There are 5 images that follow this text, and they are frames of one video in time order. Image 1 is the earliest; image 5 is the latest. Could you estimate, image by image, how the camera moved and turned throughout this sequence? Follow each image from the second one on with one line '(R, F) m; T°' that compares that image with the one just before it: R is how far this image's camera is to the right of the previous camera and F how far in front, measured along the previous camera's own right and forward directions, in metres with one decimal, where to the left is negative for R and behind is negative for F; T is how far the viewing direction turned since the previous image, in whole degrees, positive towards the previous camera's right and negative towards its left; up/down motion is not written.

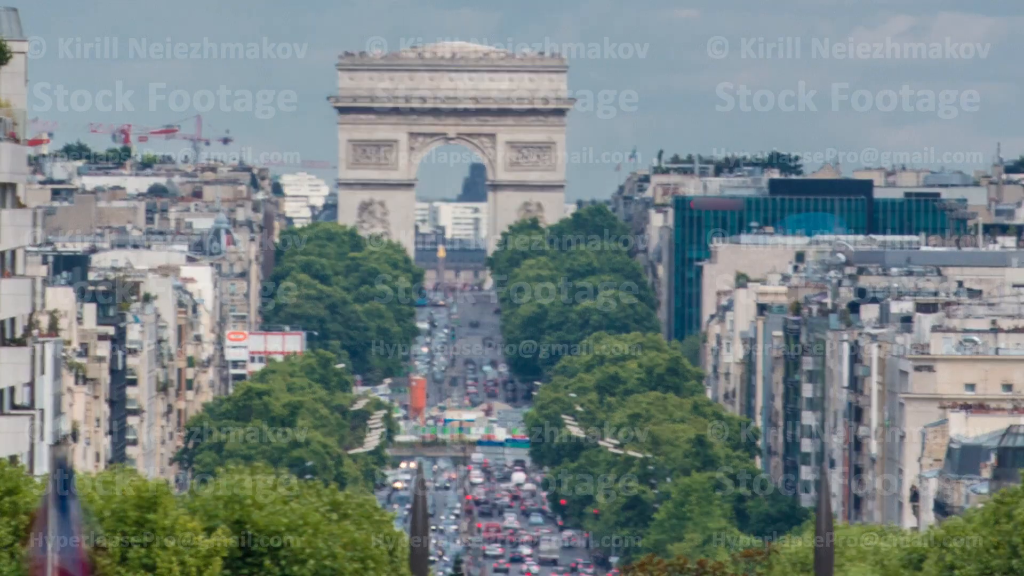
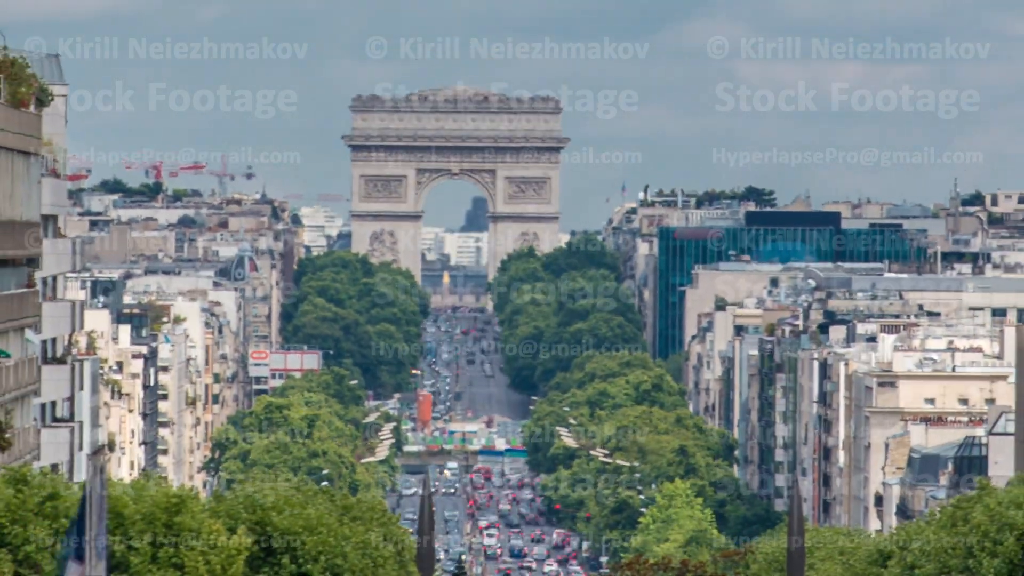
(+0.5, -8.7) m; 0°
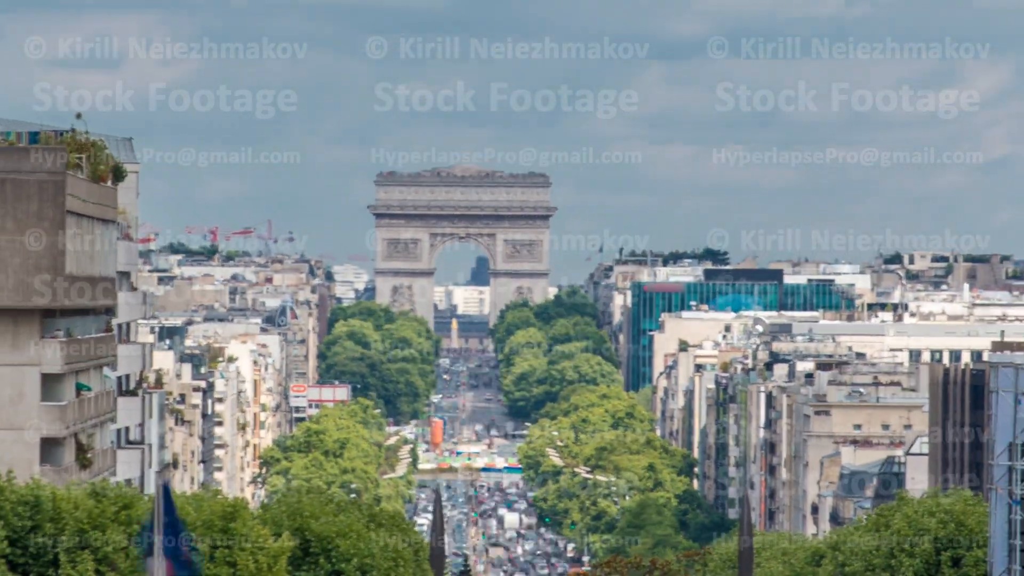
(+0.2, -20.5) m; 0°
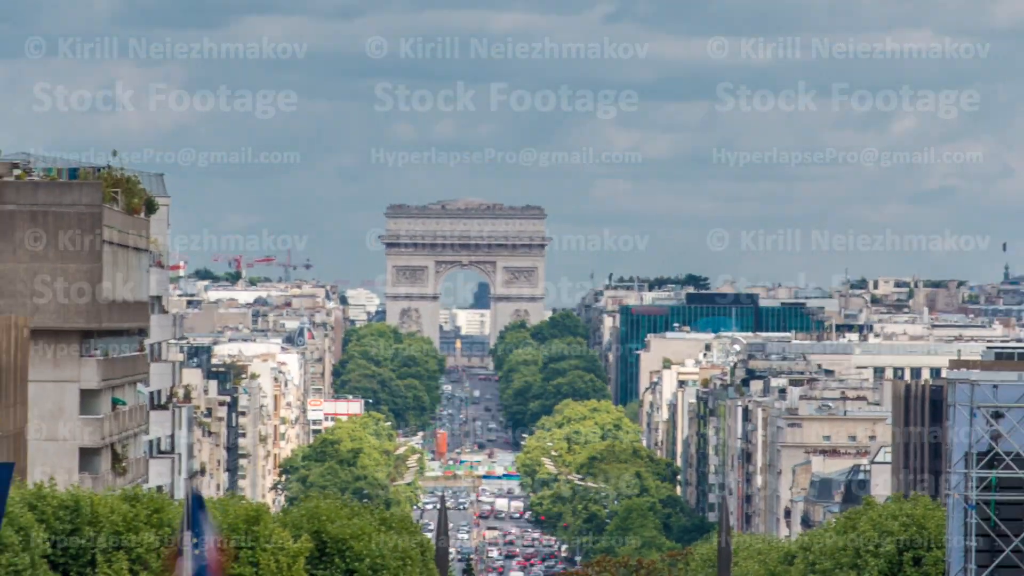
(0.0, -11.5) m; 0°
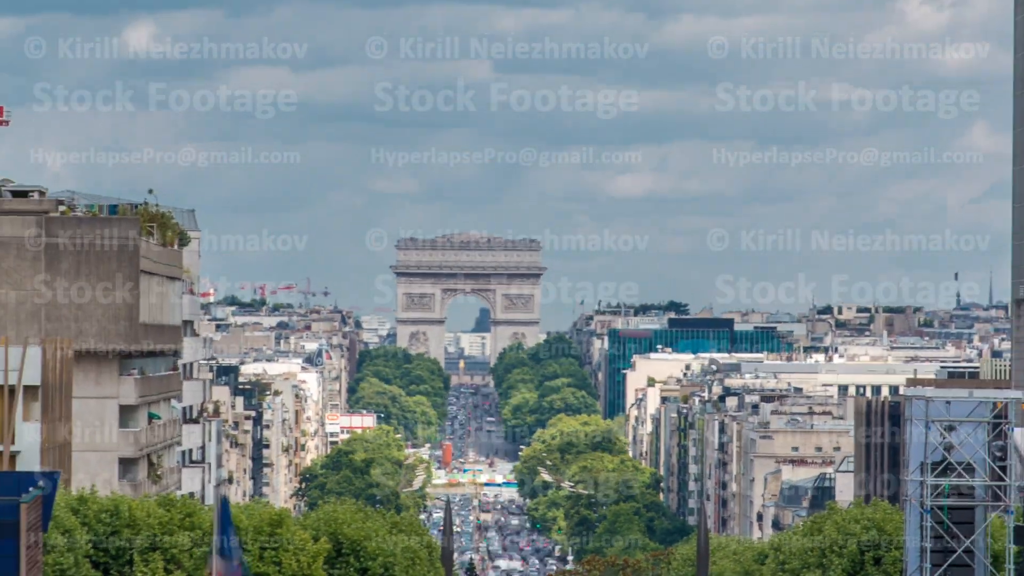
(0.0, -14.1) m; 0°
